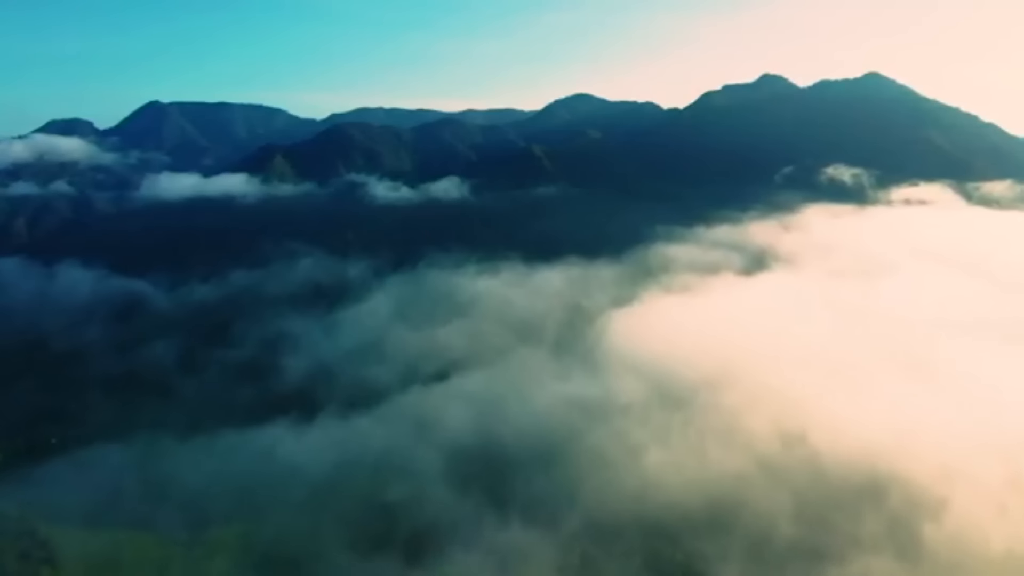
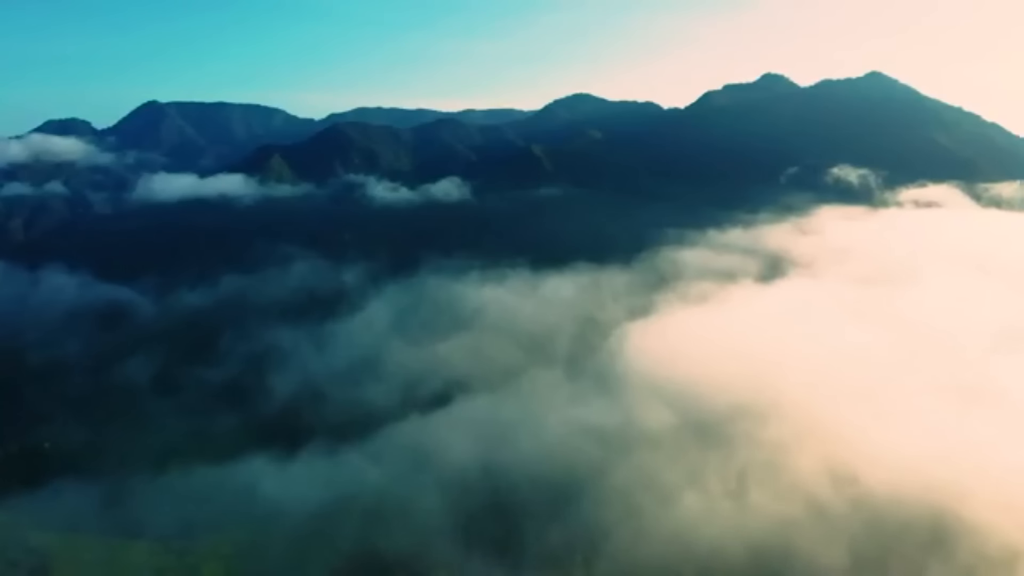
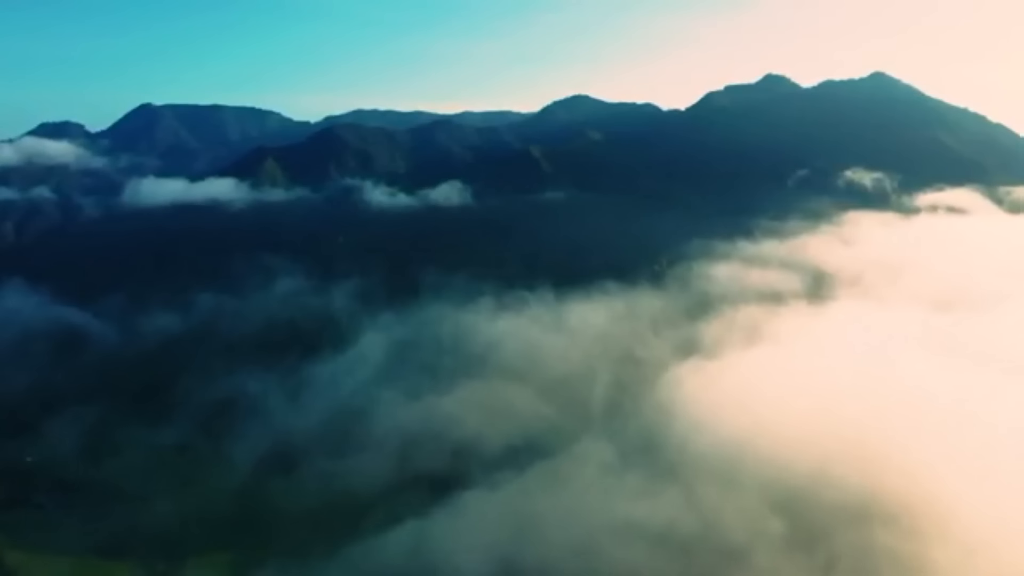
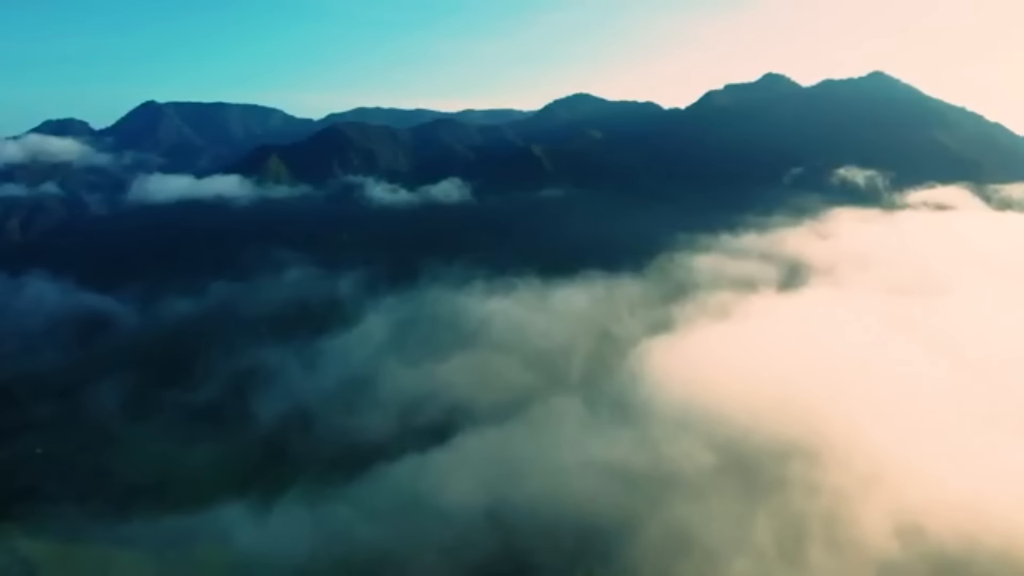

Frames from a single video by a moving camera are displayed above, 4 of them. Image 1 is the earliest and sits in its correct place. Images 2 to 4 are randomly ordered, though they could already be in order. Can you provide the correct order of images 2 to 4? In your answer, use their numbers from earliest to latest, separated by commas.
2, 4, 3
